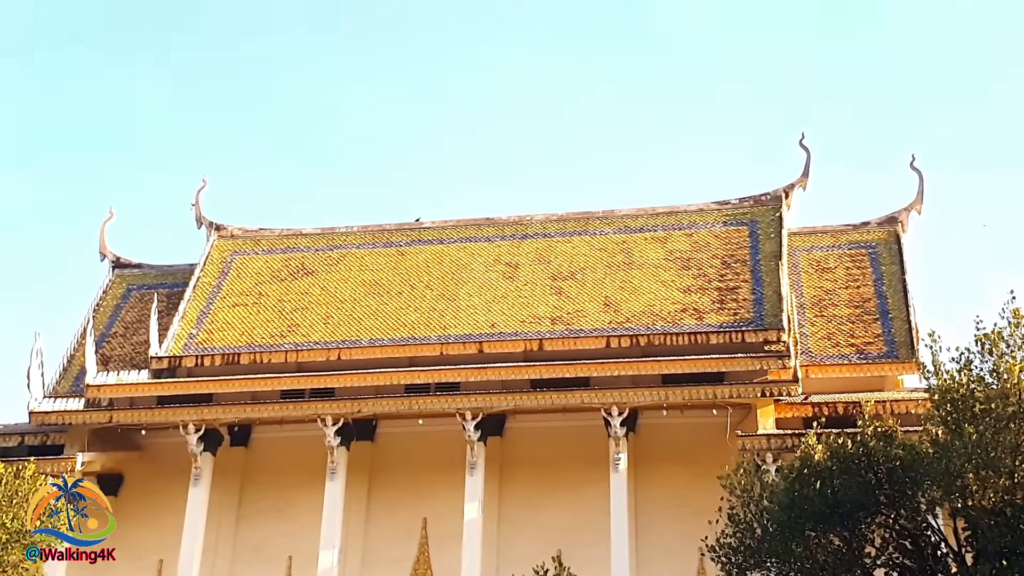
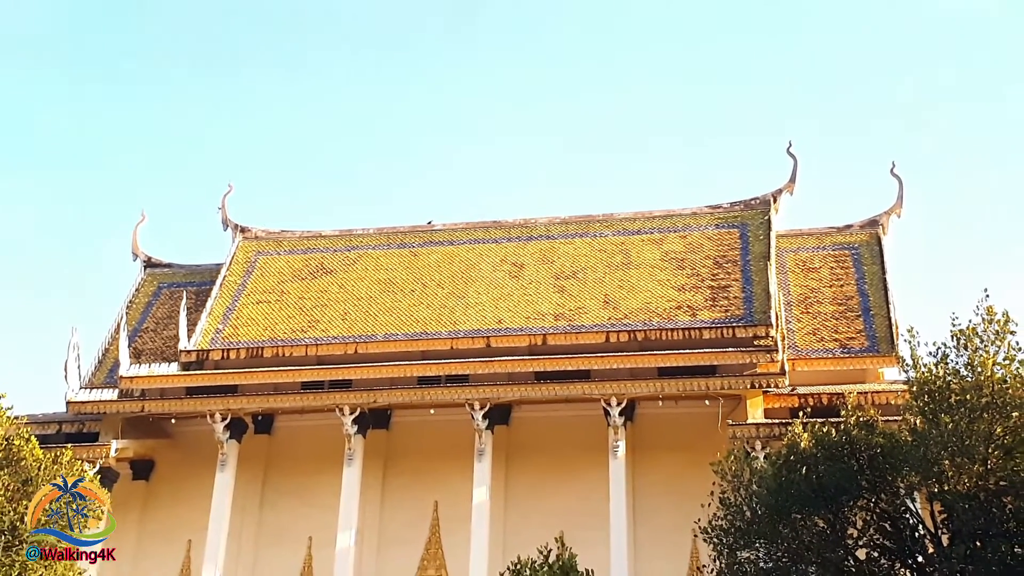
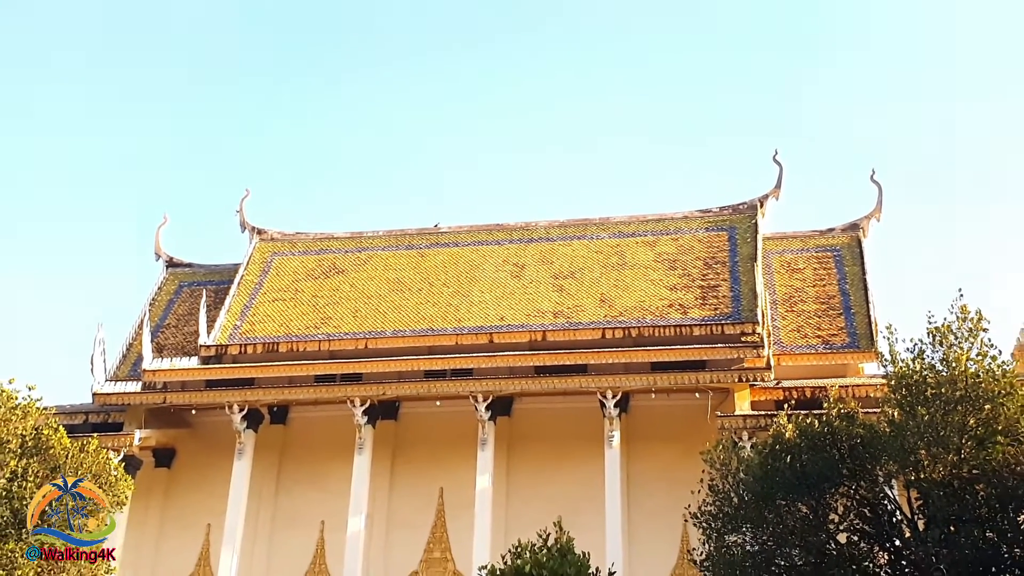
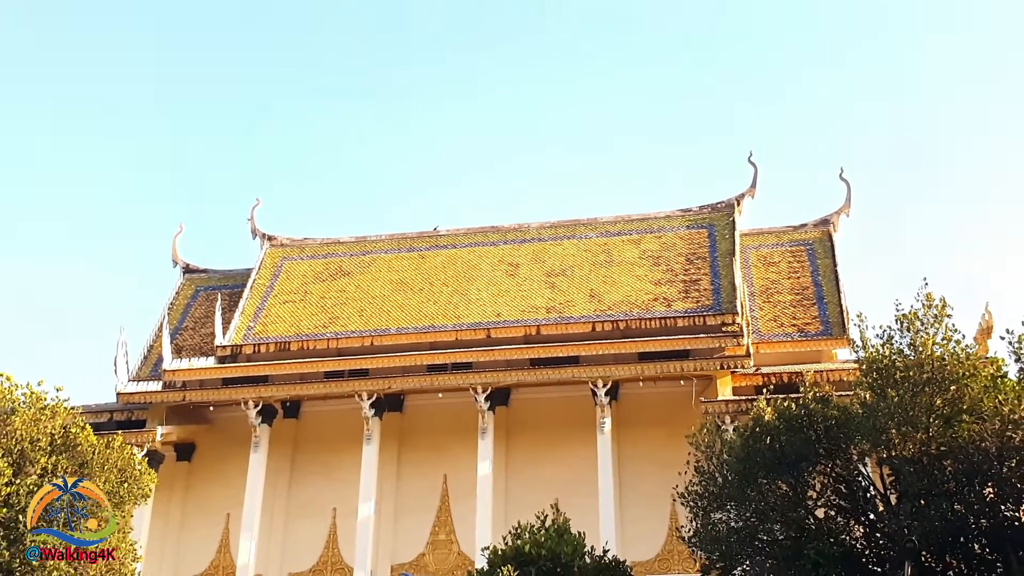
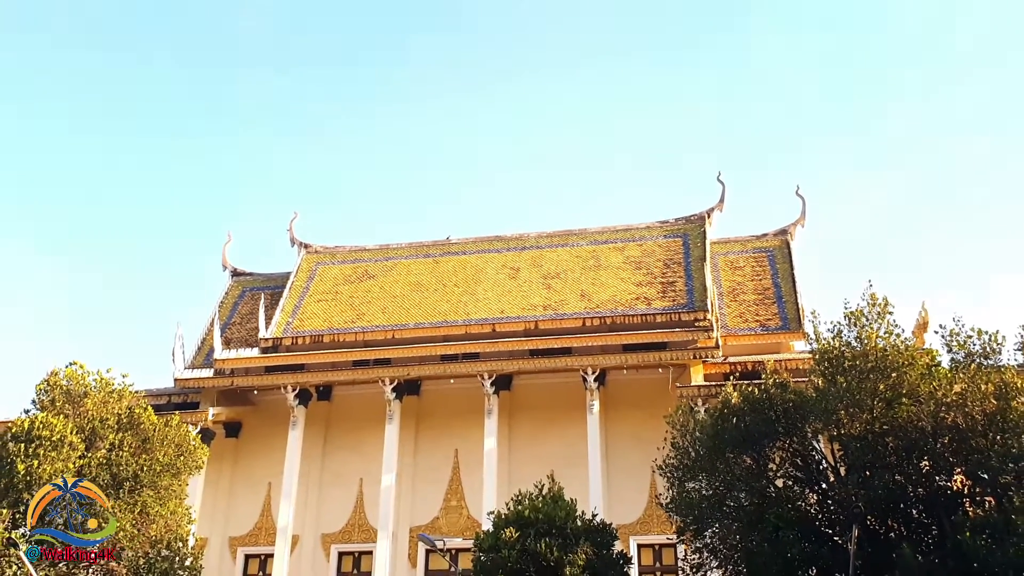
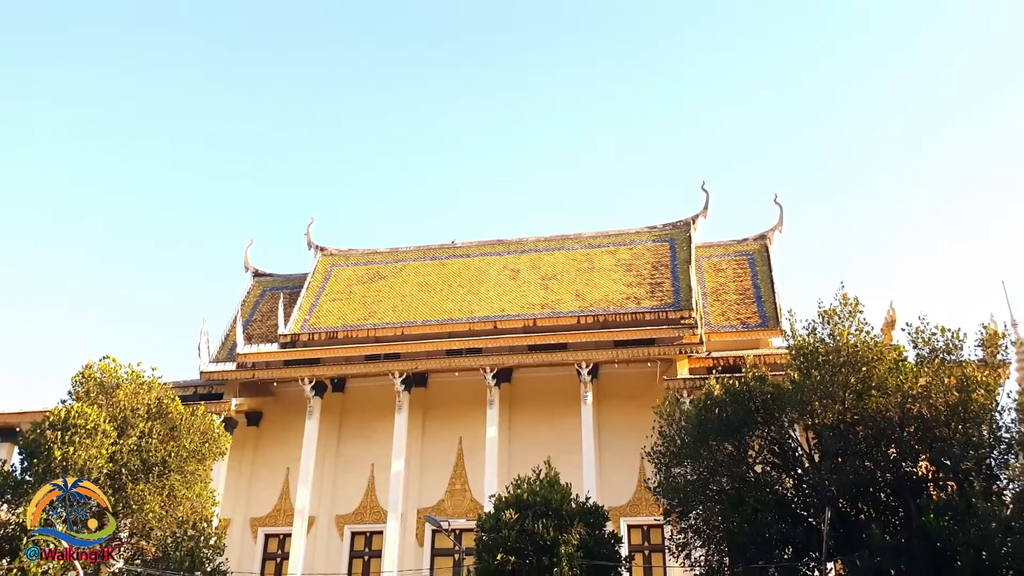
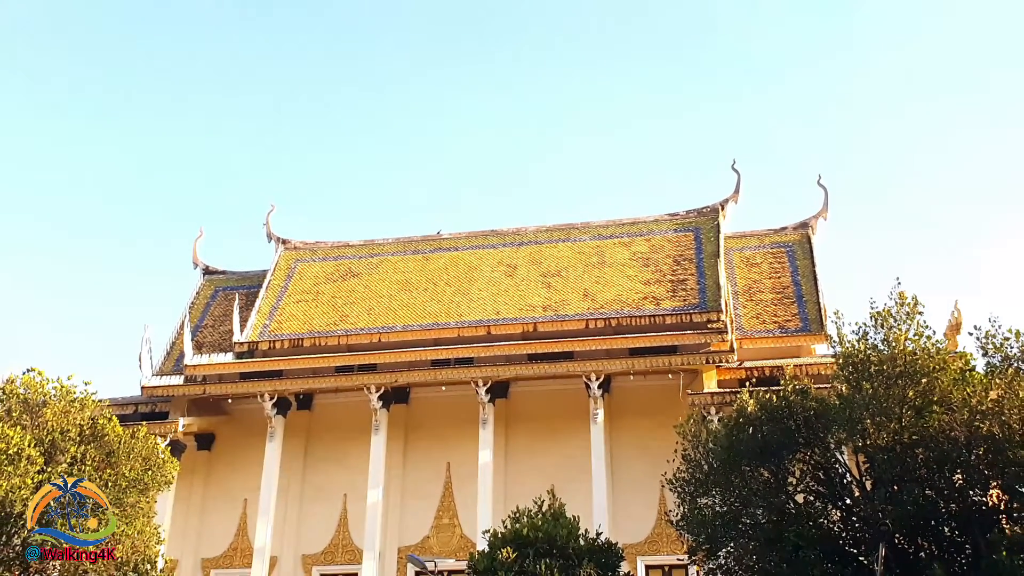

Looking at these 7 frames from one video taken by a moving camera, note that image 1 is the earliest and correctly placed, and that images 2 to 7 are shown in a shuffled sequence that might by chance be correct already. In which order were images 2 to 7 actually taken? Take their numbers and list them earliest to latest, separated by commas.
2, 3, 4, 7, 5, 6
